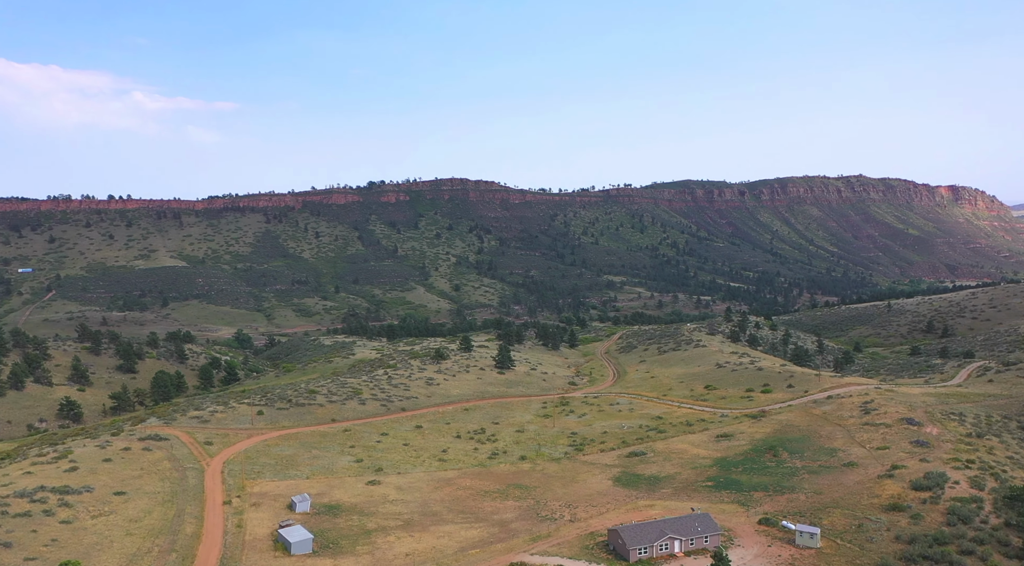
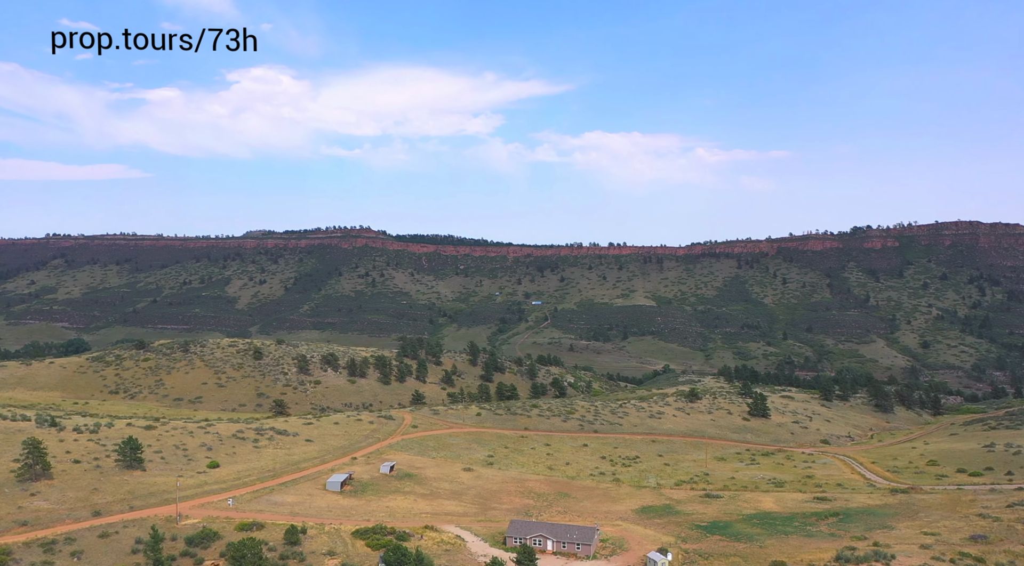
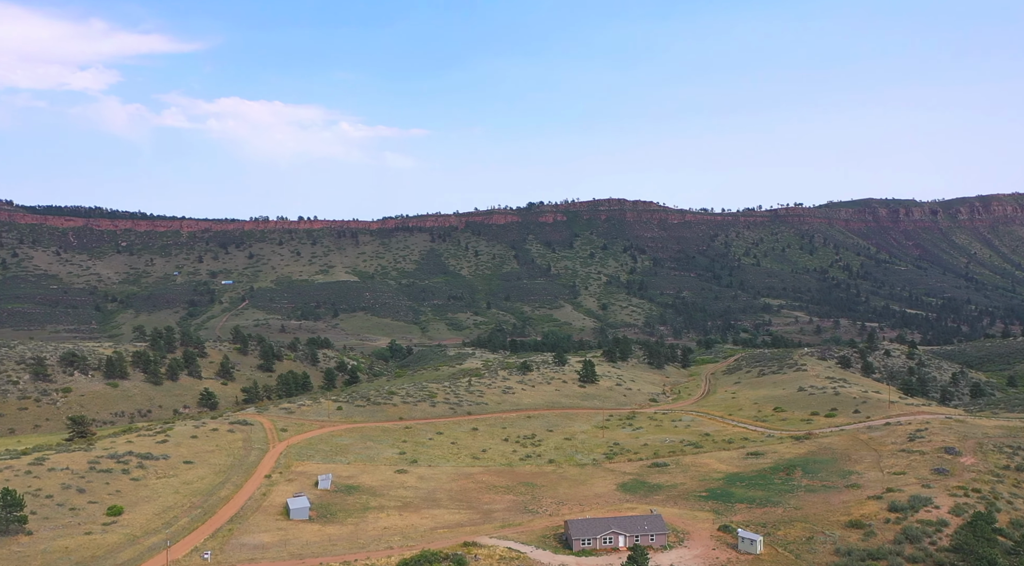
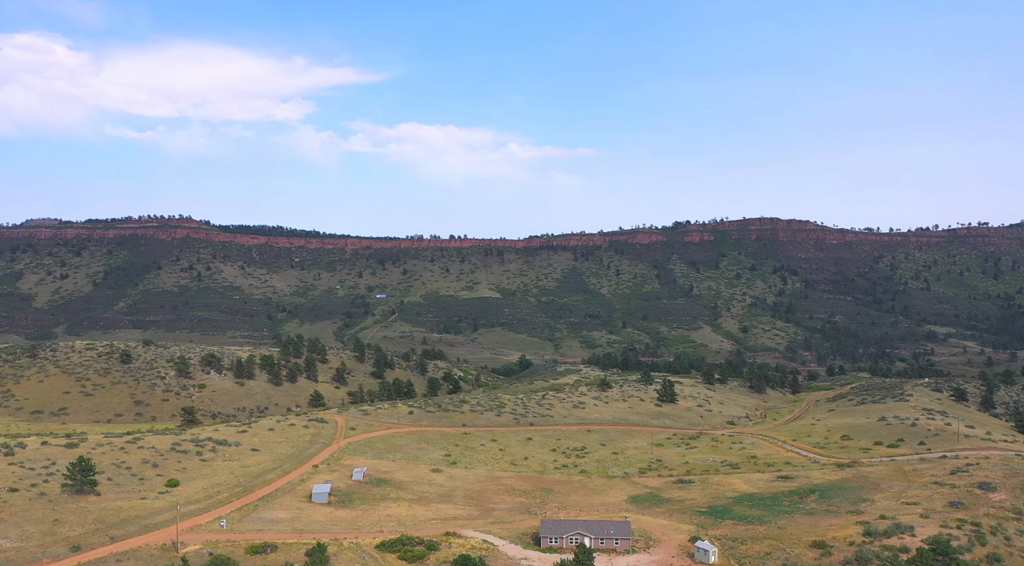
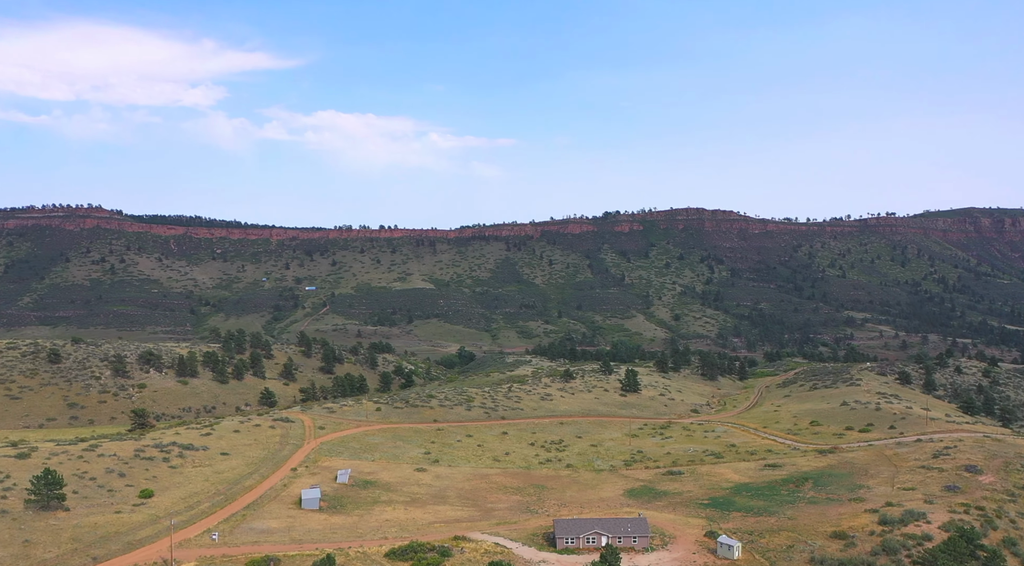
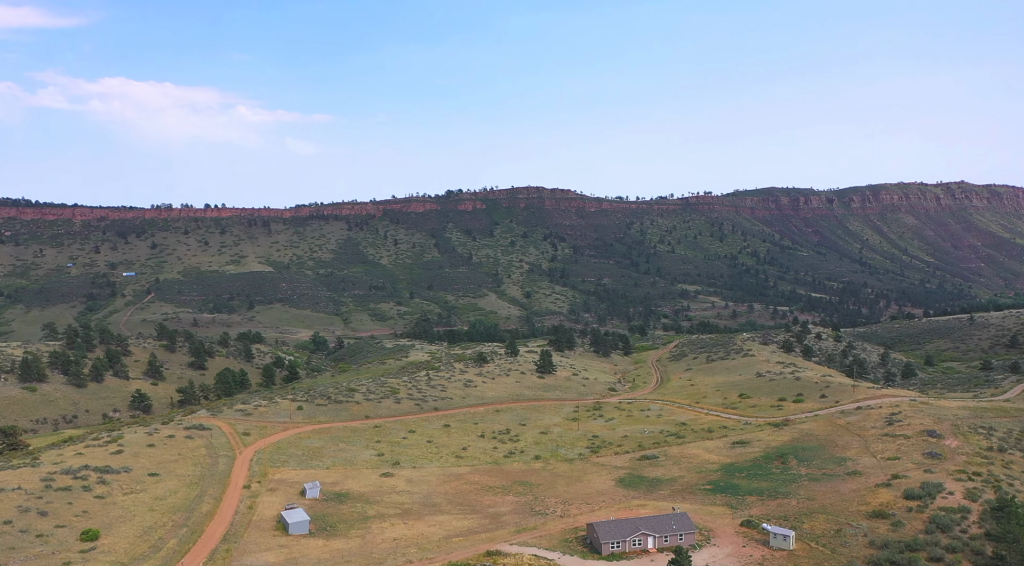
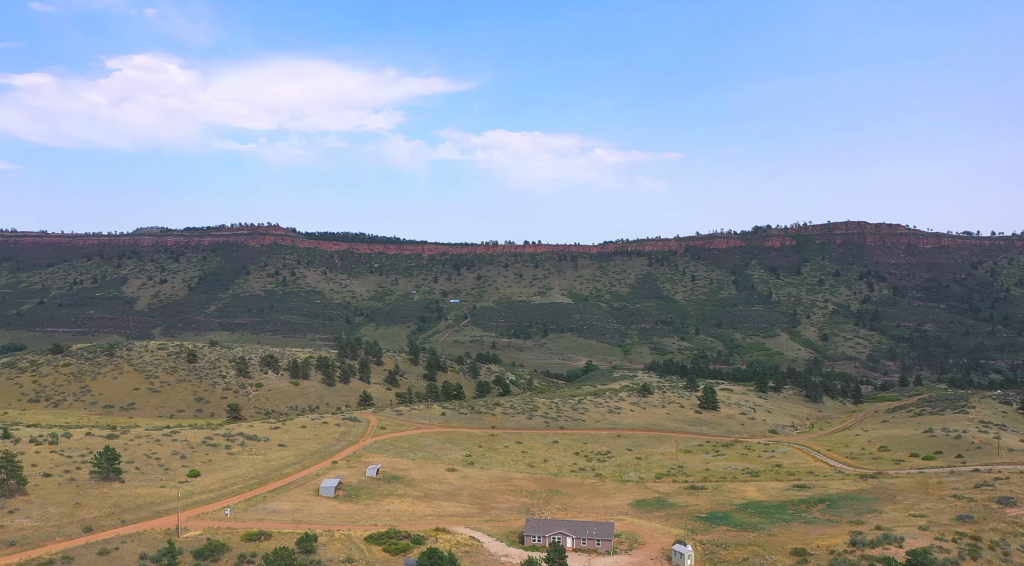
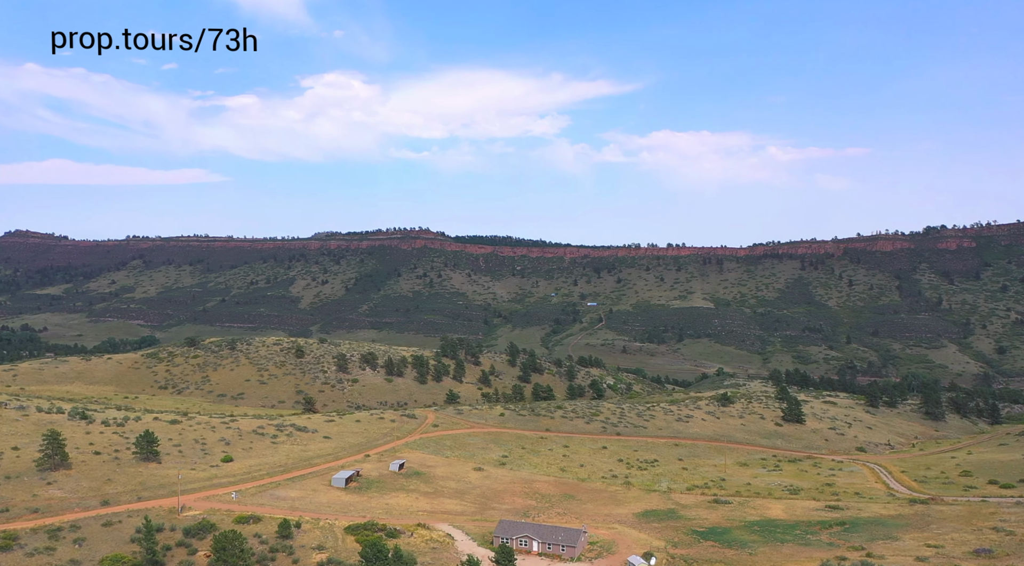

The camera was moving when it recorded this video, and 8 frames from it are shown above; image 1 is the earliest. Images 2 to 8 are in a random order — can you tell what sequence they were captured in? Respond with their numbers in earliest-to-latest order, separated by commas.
6, 3, 5, 4, 7, 2, 8
